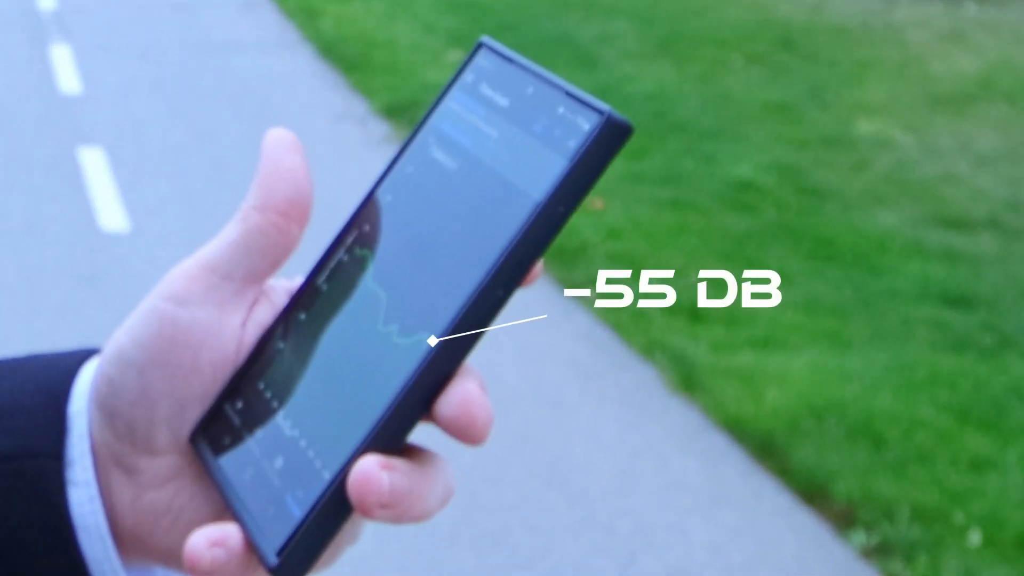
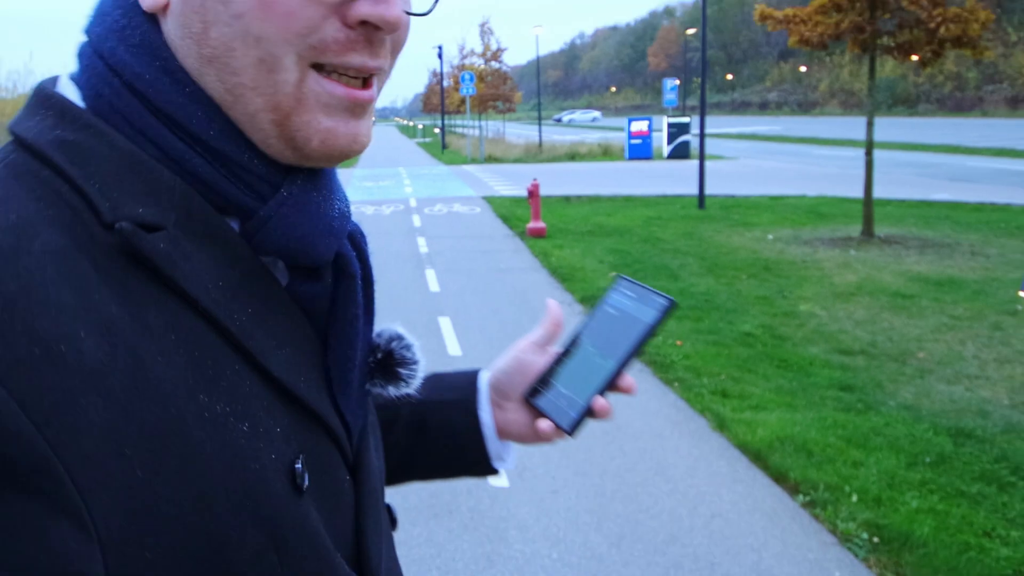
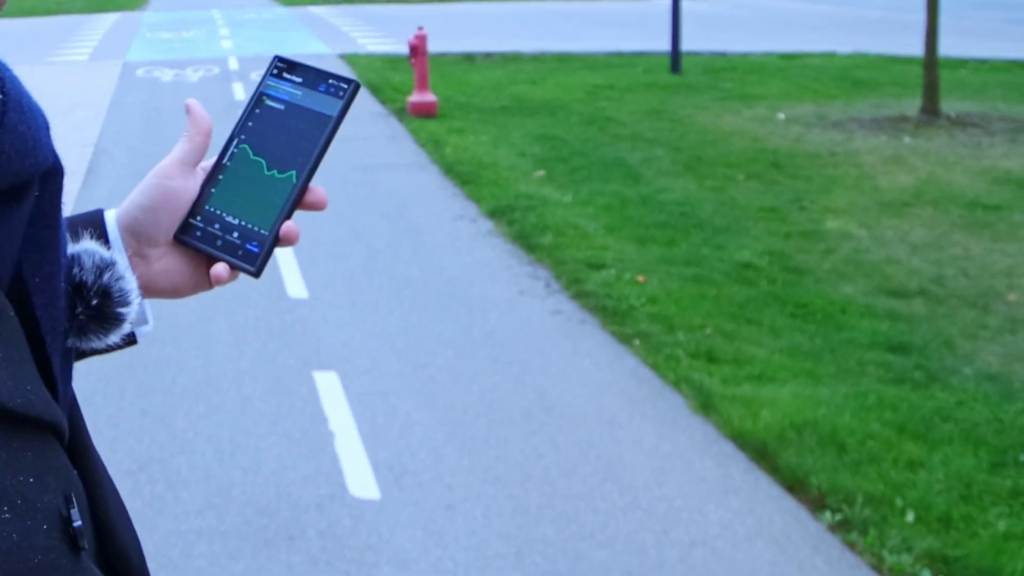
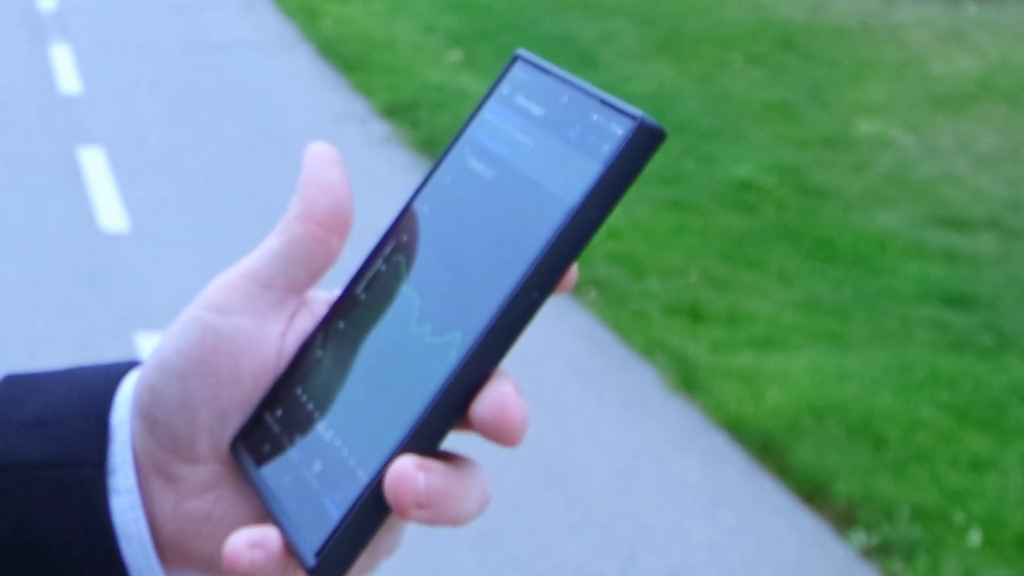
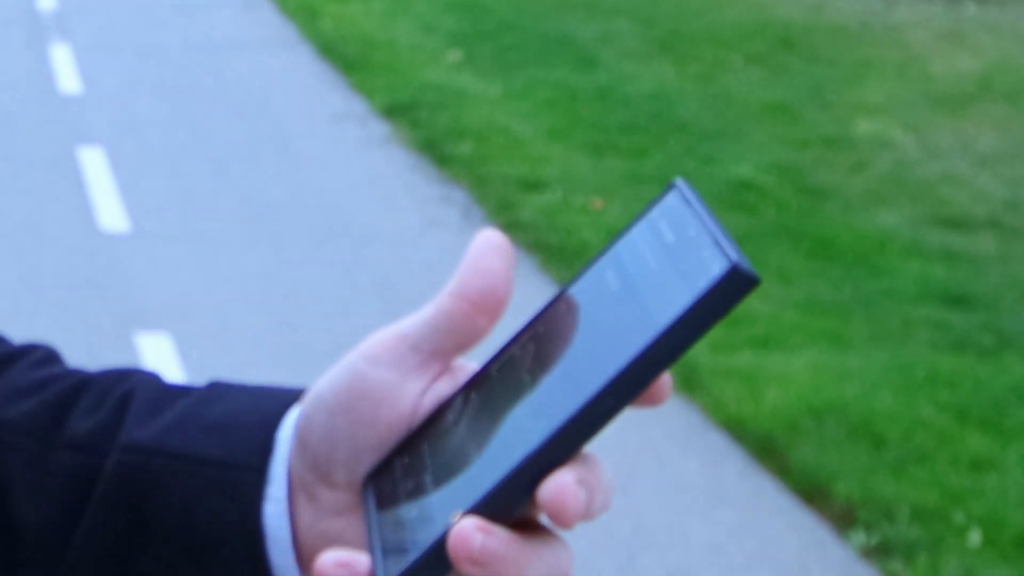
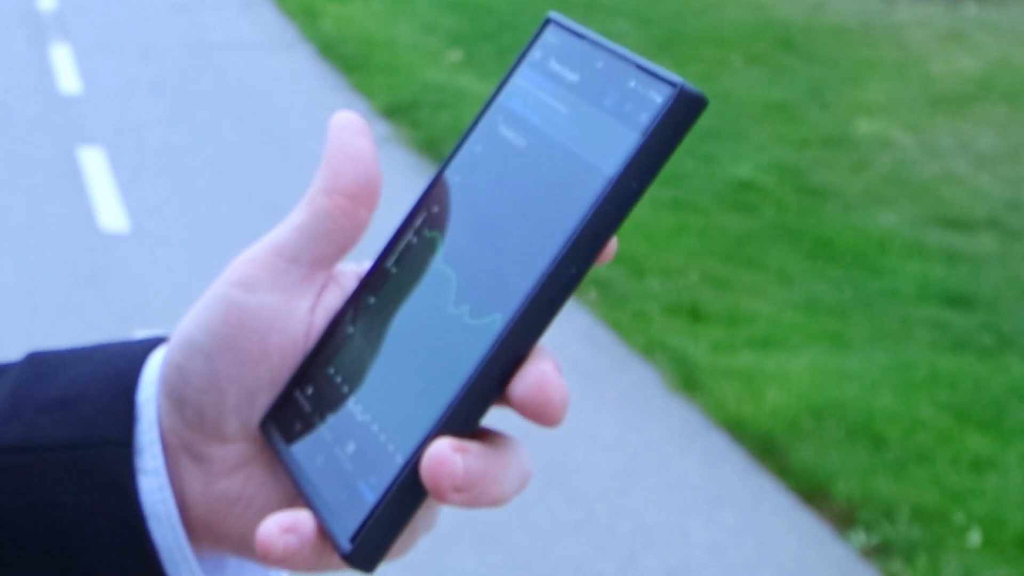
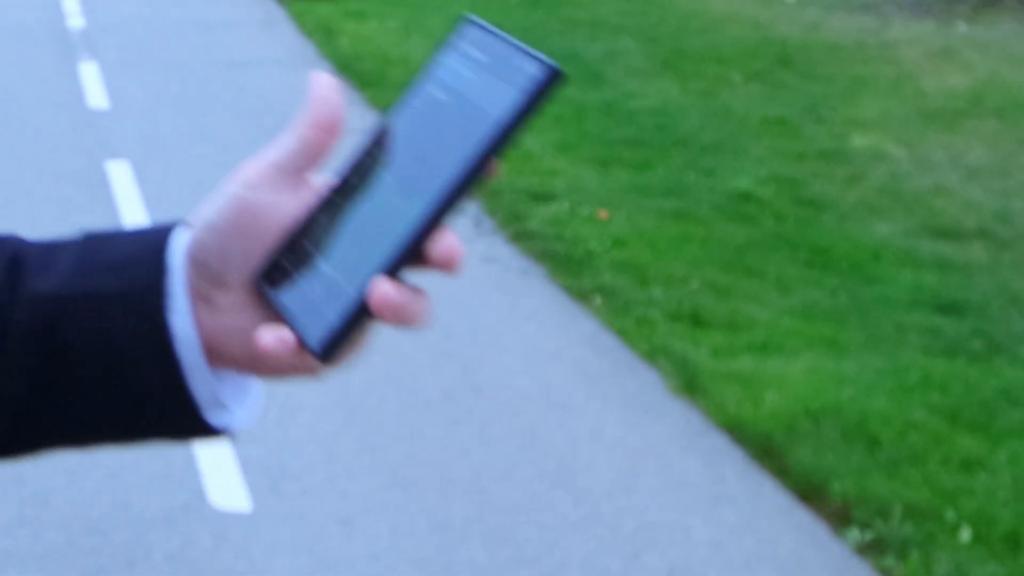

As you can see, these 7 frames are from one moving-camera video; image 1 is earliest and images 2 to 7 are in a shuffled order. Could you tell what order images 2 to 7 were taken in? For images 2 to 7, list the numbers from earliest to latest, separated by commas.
6, 4, 5, 7, 3, 2
